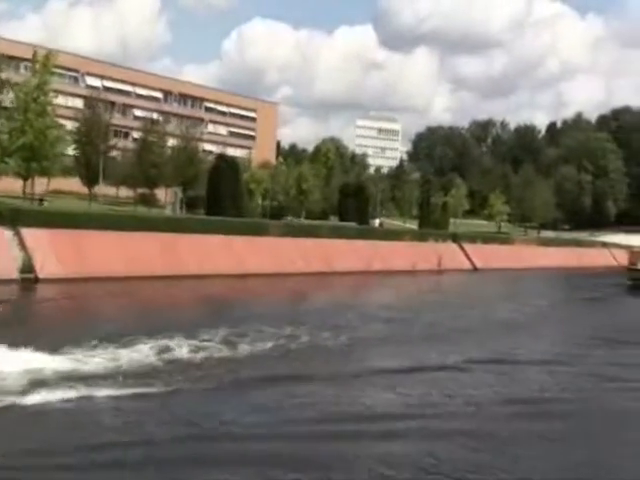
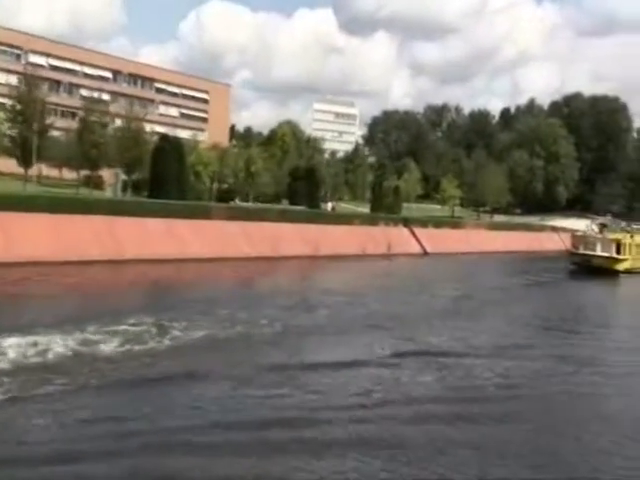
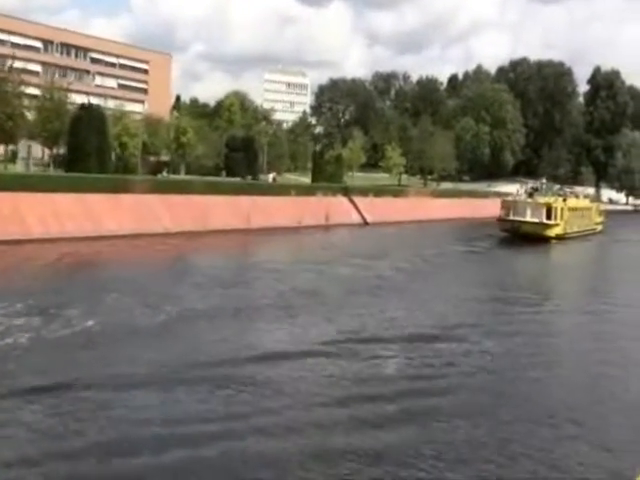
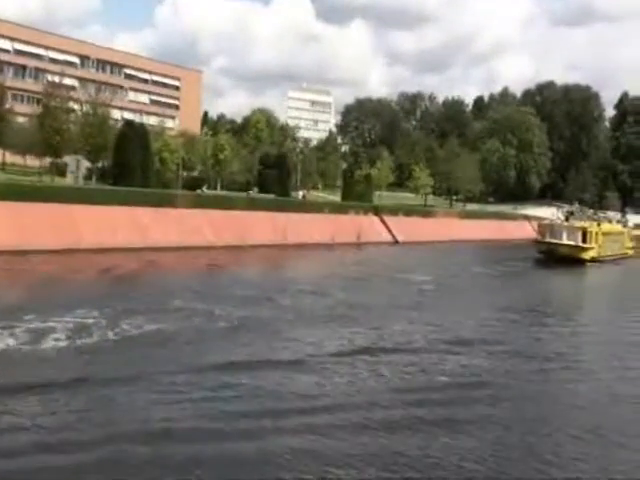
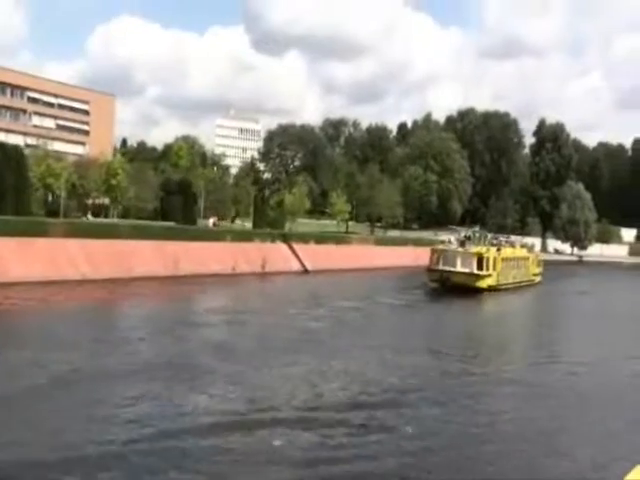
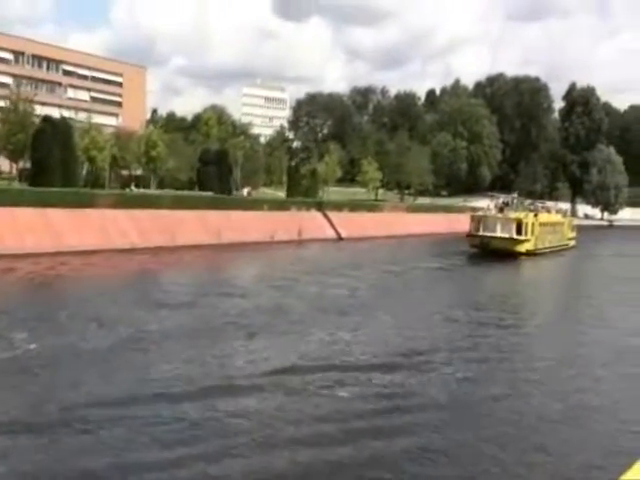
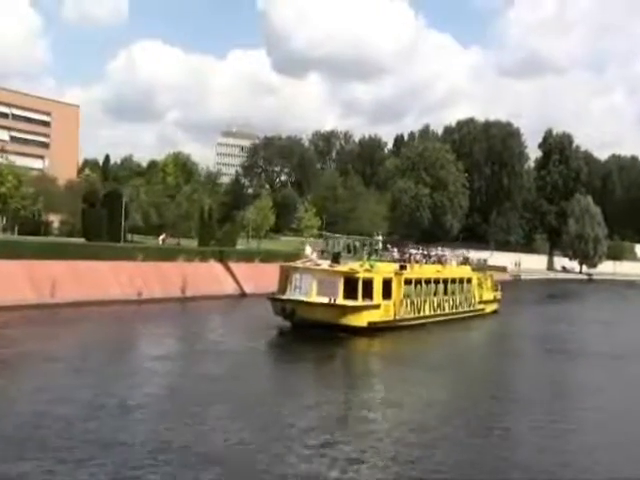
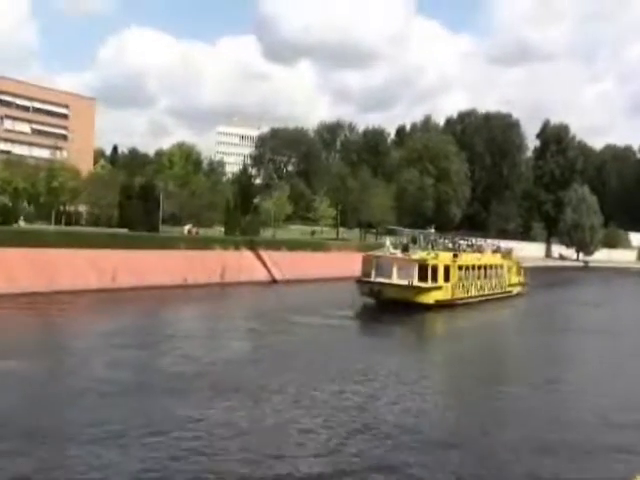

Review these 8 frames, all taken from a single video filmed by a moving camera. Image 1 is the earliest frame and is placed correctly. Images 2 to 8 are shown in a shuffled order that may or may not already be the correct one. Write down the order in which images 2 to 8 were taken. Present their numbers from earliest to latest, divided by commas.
2, 4, 3, 6, 5, 8, 7
